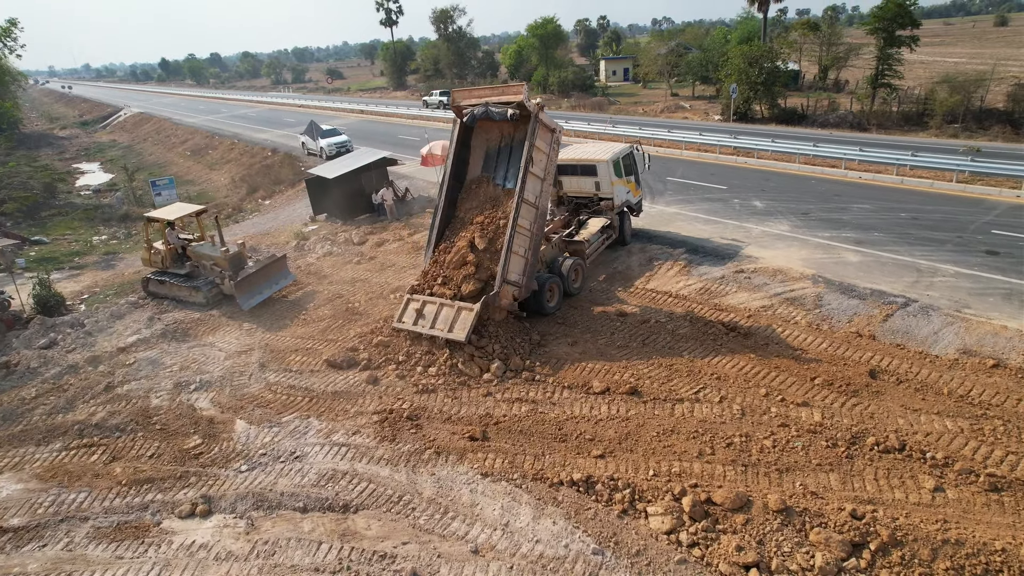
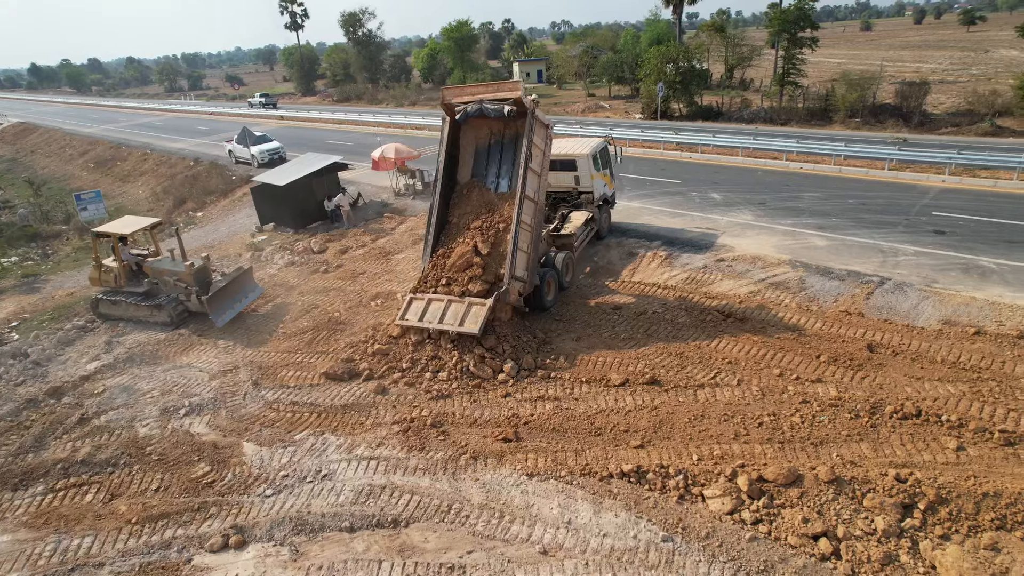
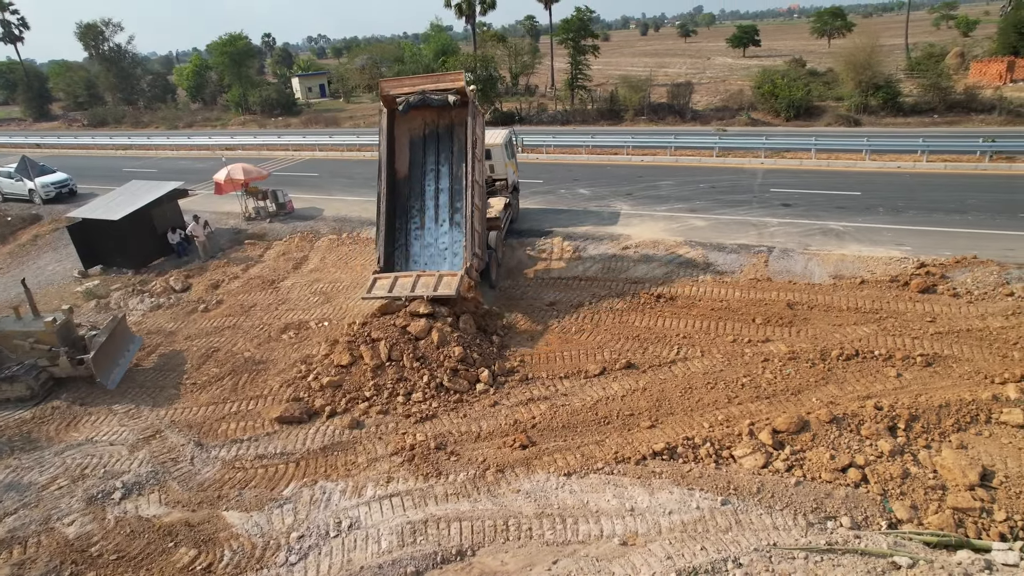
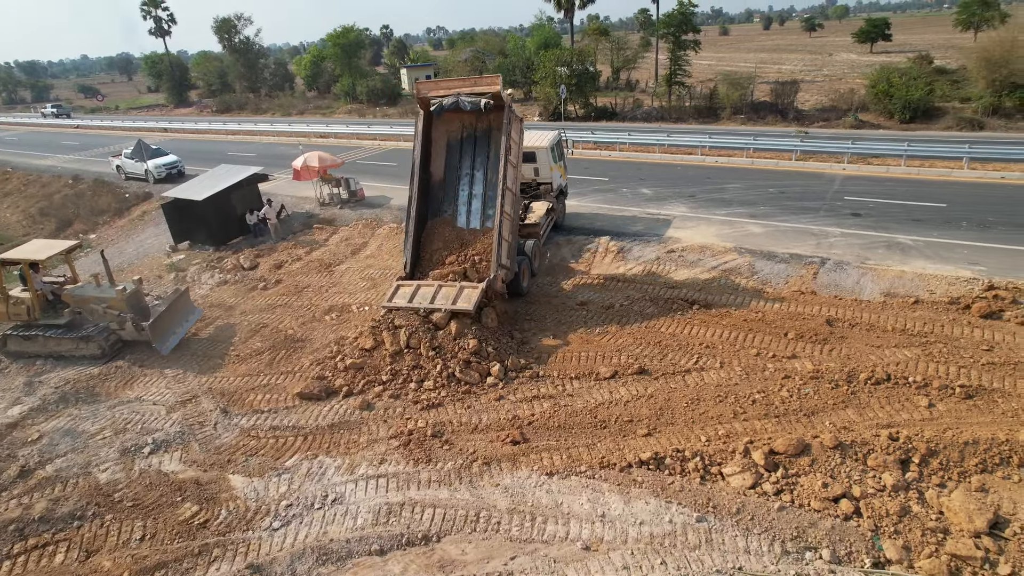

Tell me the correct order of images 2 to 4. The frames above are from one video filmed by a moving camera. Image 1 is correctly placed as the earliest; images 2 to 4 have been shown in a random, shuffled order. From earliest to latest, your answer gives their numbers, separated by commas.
2, 4, 3
